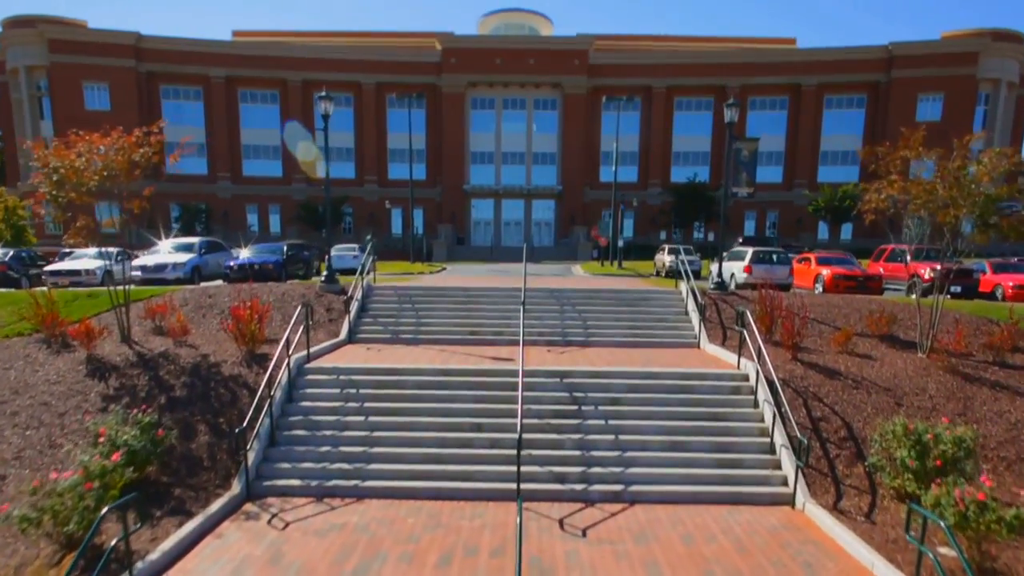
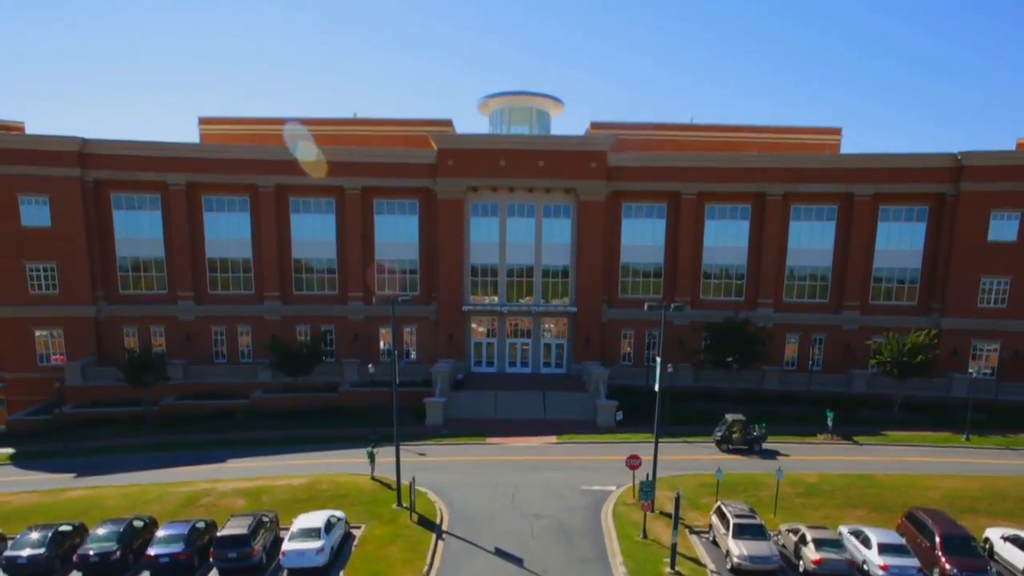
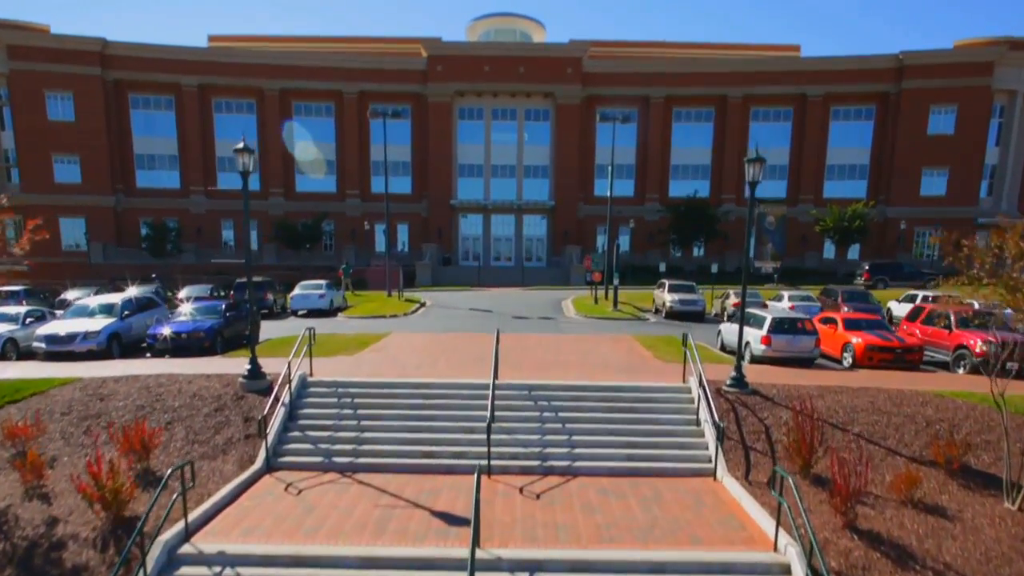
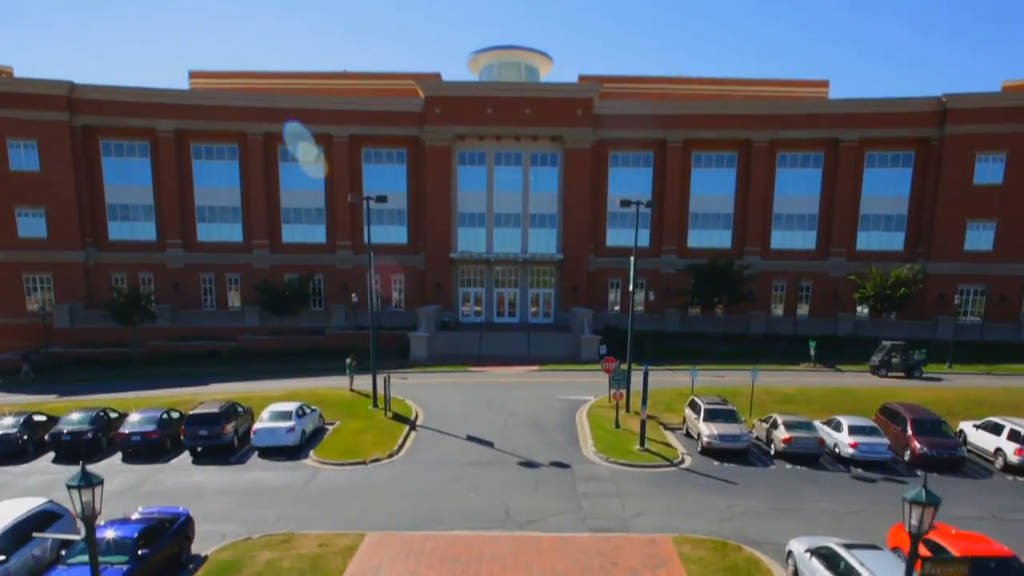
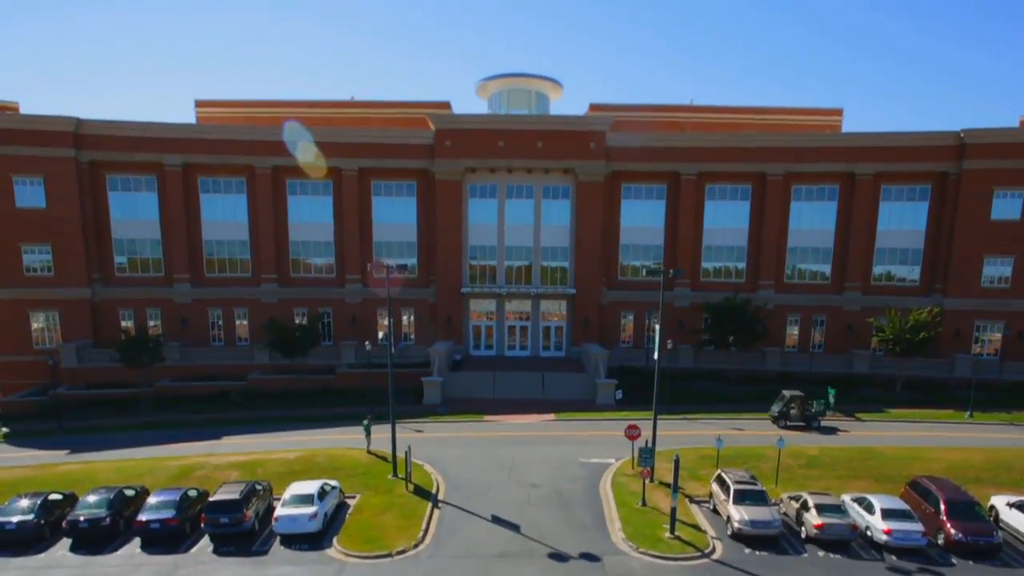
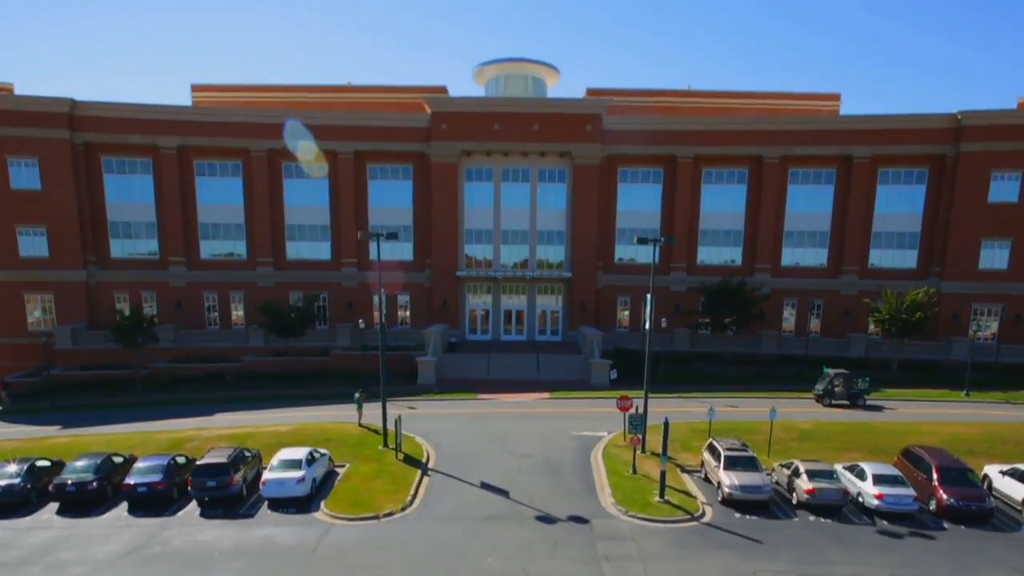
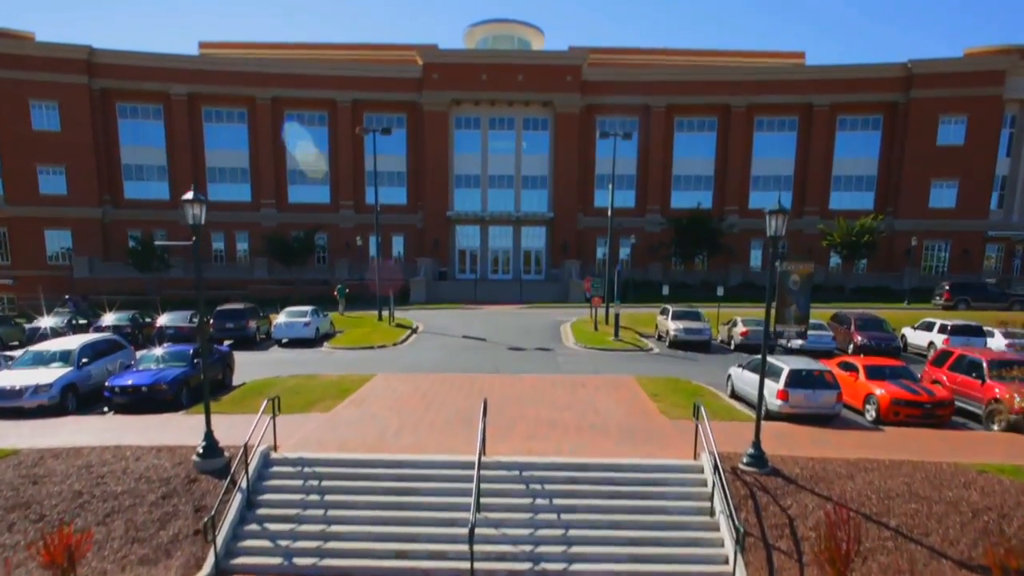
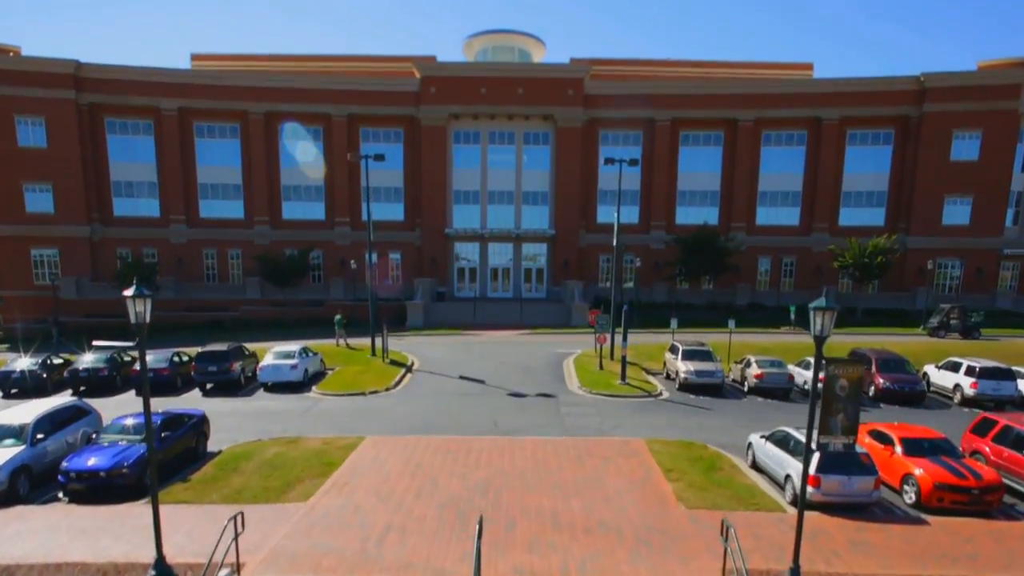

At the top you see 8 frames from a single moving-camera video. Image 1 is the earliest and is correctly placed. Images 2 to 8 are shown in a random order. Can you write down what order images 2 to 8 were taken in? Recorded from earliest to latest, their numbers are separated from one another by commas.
3, 7, 8, 4, 6, 5, 2
